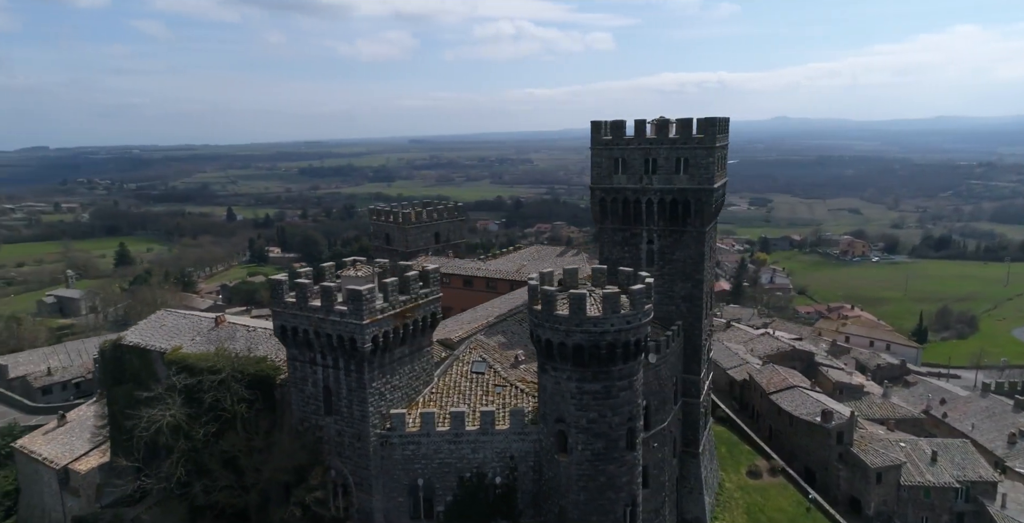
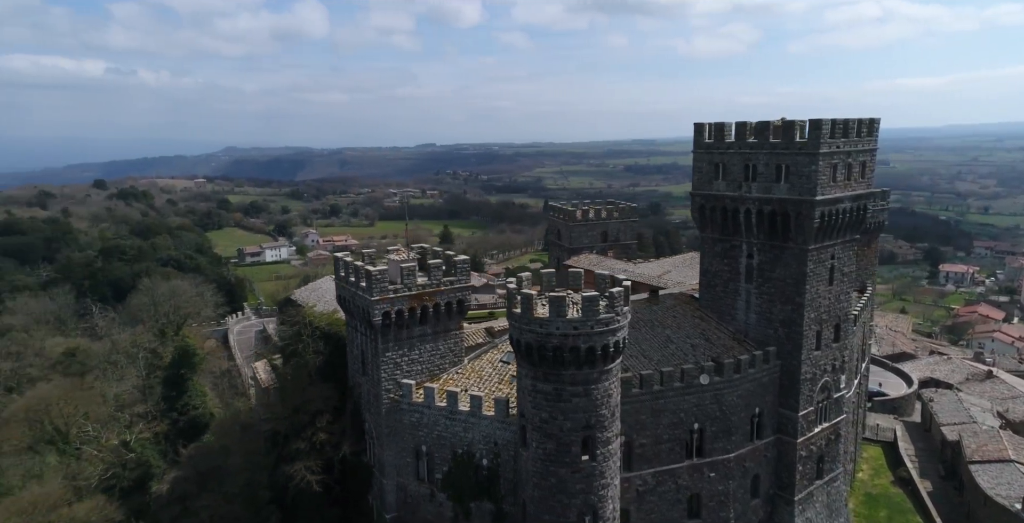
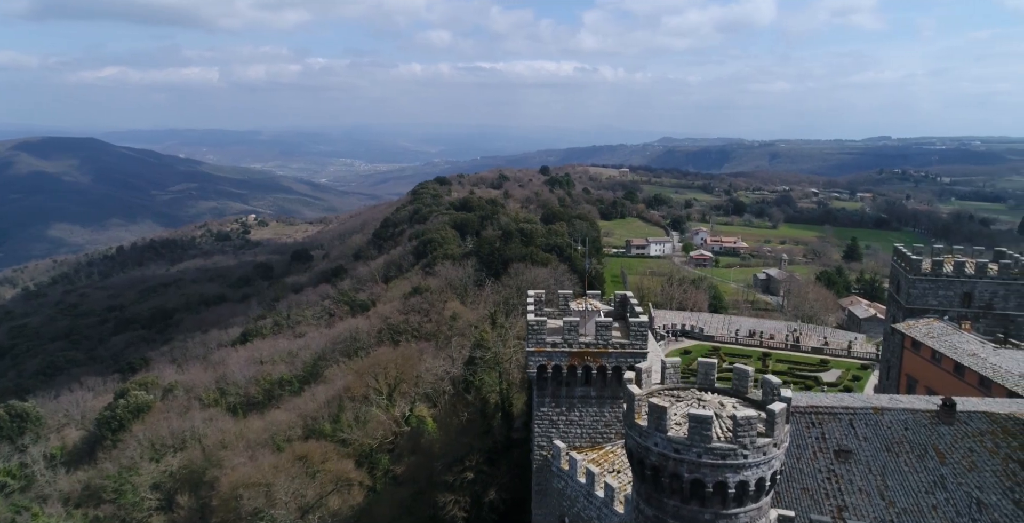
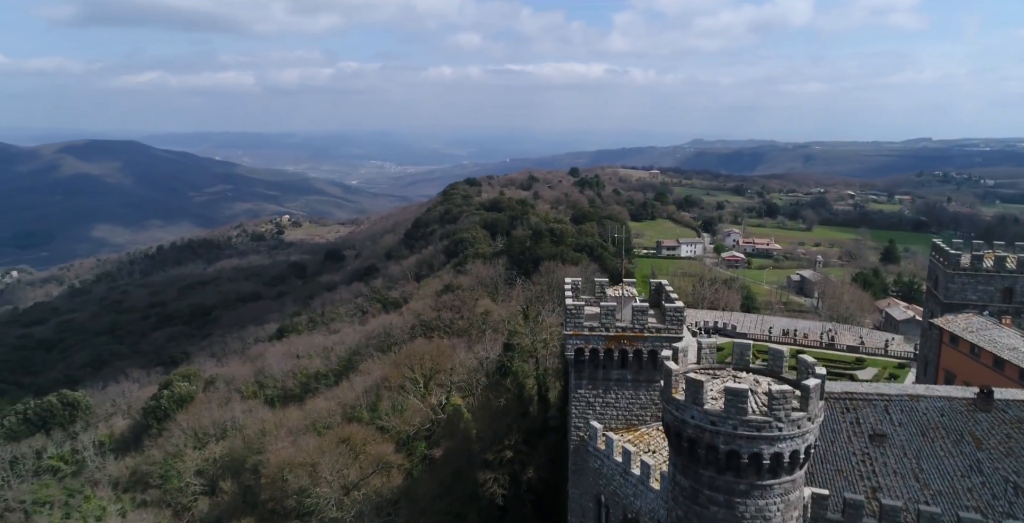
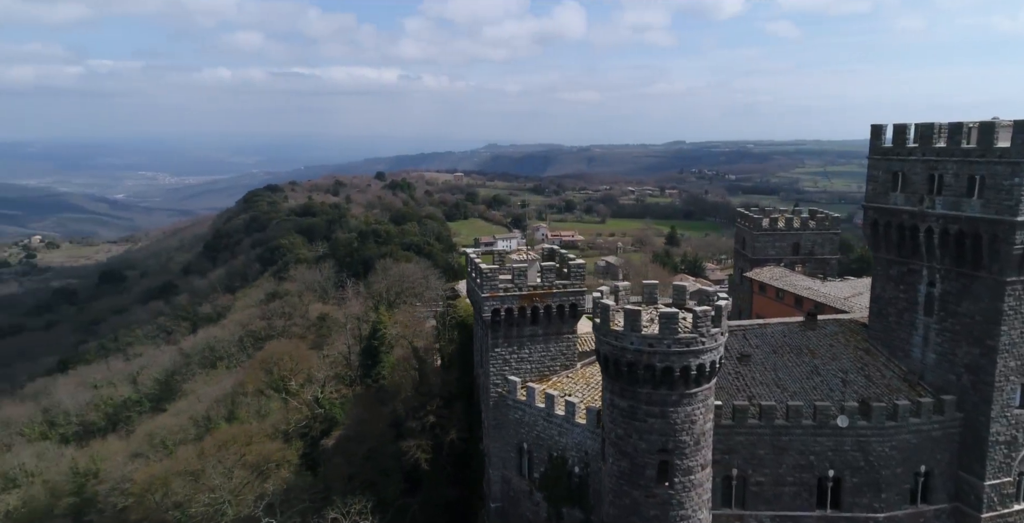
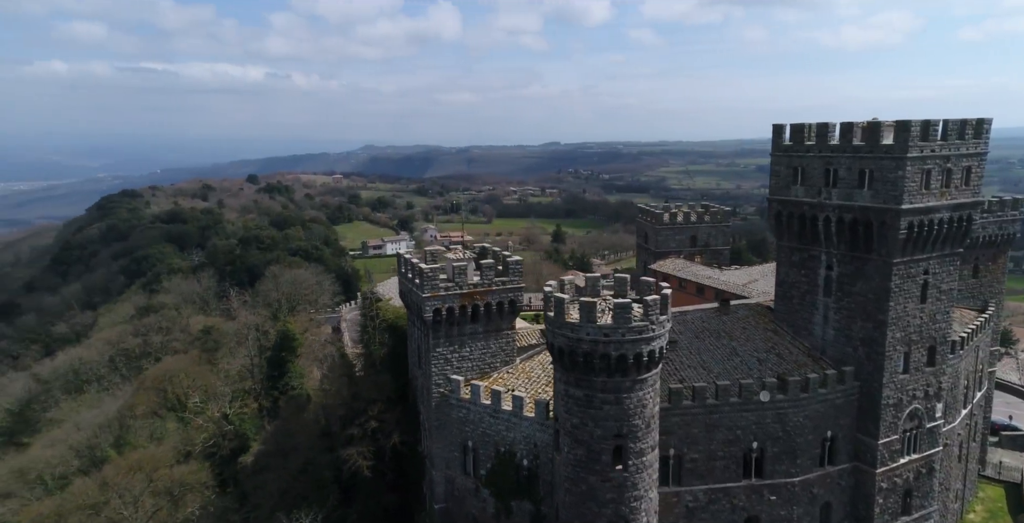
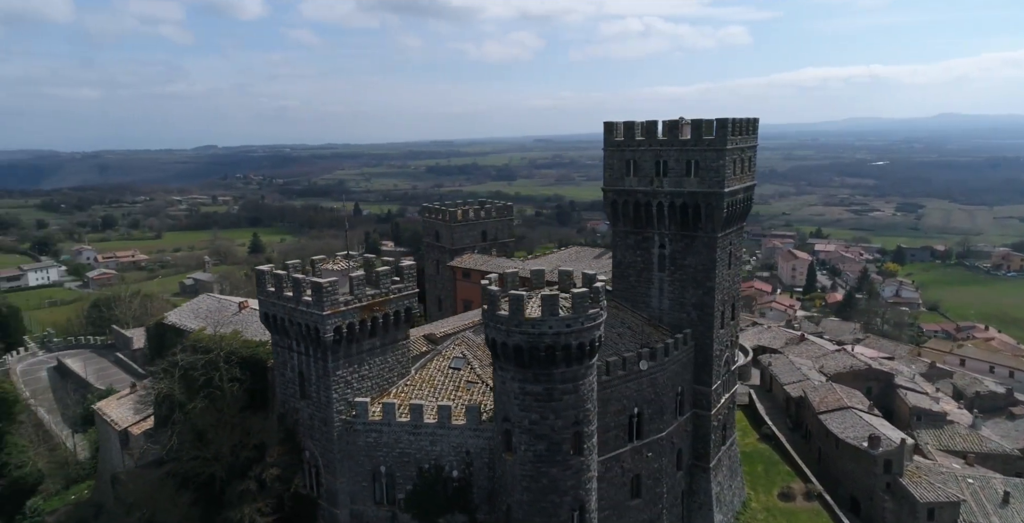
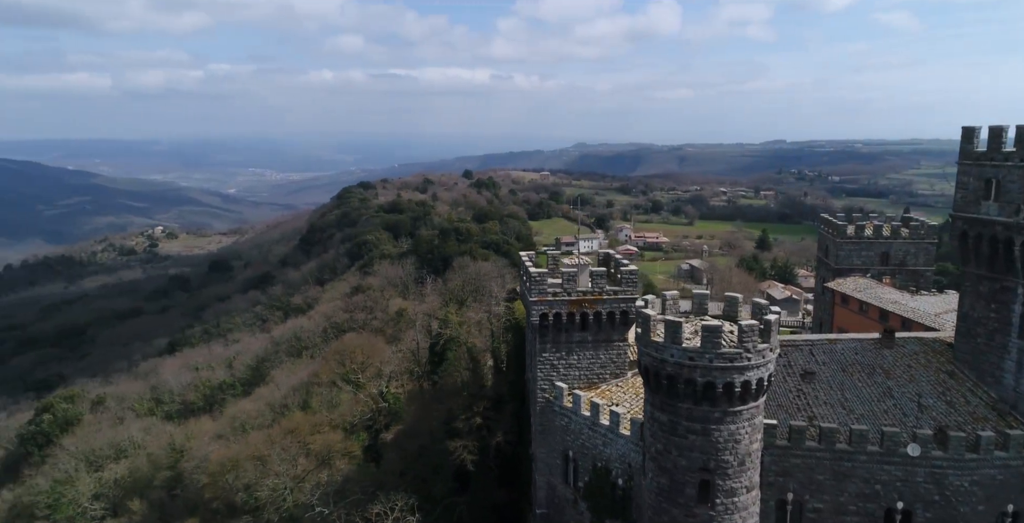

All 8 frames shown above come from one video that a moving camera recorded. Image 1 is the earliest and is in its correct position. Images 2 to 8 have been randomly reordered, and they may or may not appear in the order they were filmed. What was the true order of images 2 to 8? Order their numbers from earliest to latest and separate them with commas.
7, 2, 6, 5, 8, 4, 3
